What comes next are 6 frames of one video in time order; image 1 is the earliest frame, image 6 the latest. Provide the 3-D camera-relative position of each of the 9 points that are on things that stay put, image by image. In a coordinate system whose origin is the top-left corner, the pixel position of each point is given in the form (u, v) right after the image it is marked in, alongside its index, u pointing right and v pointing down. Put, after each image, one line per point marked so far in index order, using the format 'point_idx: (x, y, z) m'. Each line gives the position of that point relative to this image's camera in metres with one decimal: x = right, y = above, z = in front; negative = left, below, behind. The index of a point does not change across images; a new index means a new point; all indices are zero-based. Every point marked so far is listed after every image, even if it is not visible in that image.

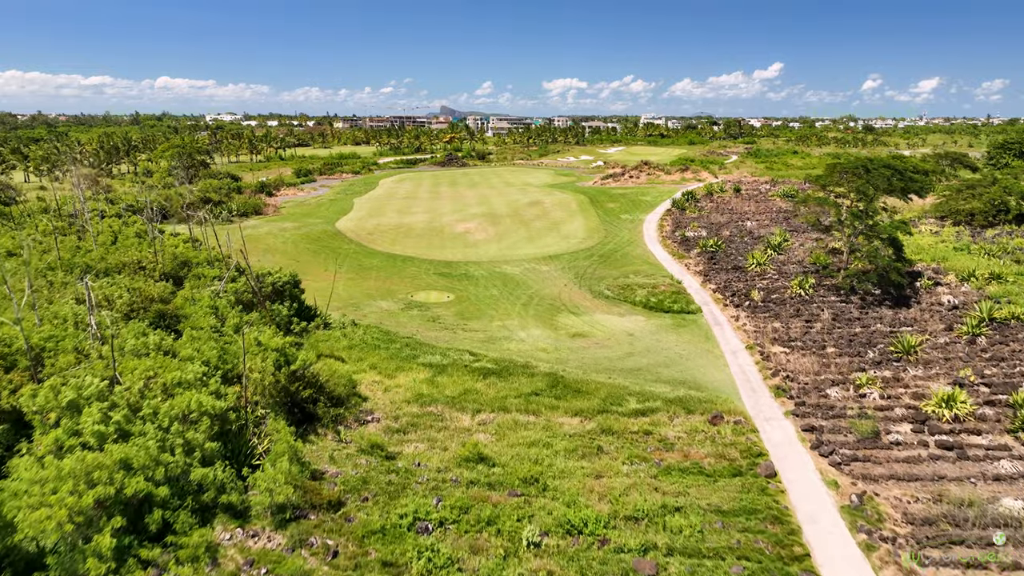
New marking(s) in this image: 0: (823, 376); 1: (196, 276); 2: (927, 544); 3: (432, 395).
0: (+7.7, -2.2, +17.6) m
1: (-8.4, +0.3, +18.8) m
2: (+6.1, -3.8, +10.4) m
3: (-1.8, -2.4, +15.7) m
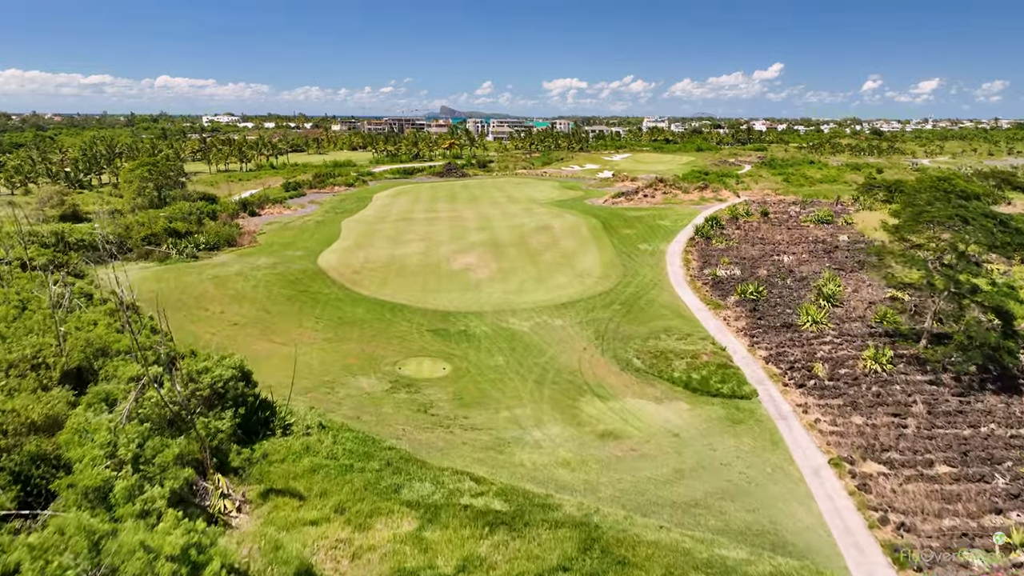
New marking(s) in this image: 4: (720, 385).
0: (+8.0, -4.3, +13.0) m
1: (-8.1, -1.8, +14.2) m
2: (+6.4, -5.9, +5.8) m
3: (-1.5, -4.5, +11.1) m
4: (+5.8, -2.7, +19.6) m
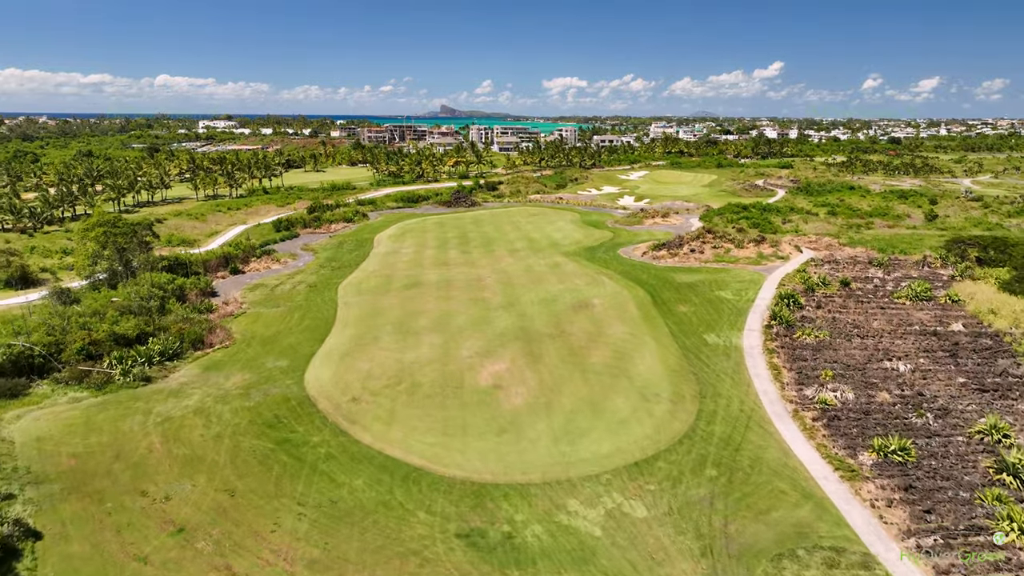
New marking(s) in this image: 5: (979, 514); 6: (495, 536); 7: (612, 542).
0: (+9.6, -8.8, +5.5) m
1: (-6.5, -6.4, +6.7) m
2: (+8.0, -10.4, -1.6) m
3: (+0.1, -9.0, +3.6) m
4: (+7.4, -7.2, +12.1) m
5: (+11.6, -5.5, +17.6) m
6: (-0.4, -6.0, +17.2) m
7: (+2.4, -6.1, +17.1) m
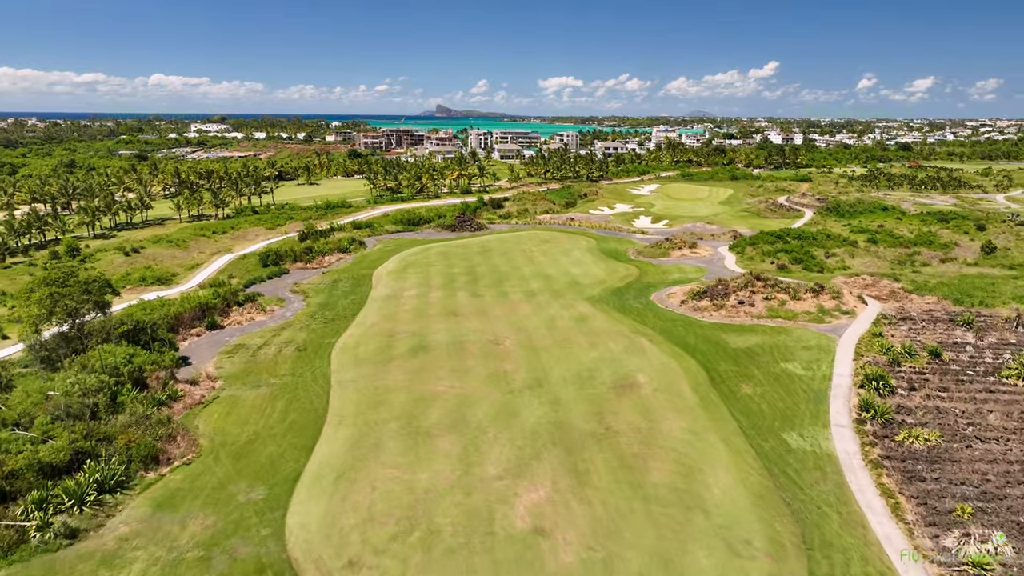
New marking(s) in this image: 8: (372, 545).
0: (+11.0, -12.1, -0.5) m
1: (-5.1, -9.6, +0.6) m
2: (+9.5, -13.7, -7.7) m
3: (+1.6, -12.3, -2.5) m
4: (+8.8, -10.4, +6.1) m
5: (+12.9, -8.8, +11.6) m
6: (+0.9, -9.3, +11.1) m
7: (+3.7, -9.3, +11.0) m
8: (-3.7, -6.9, +18.9) m
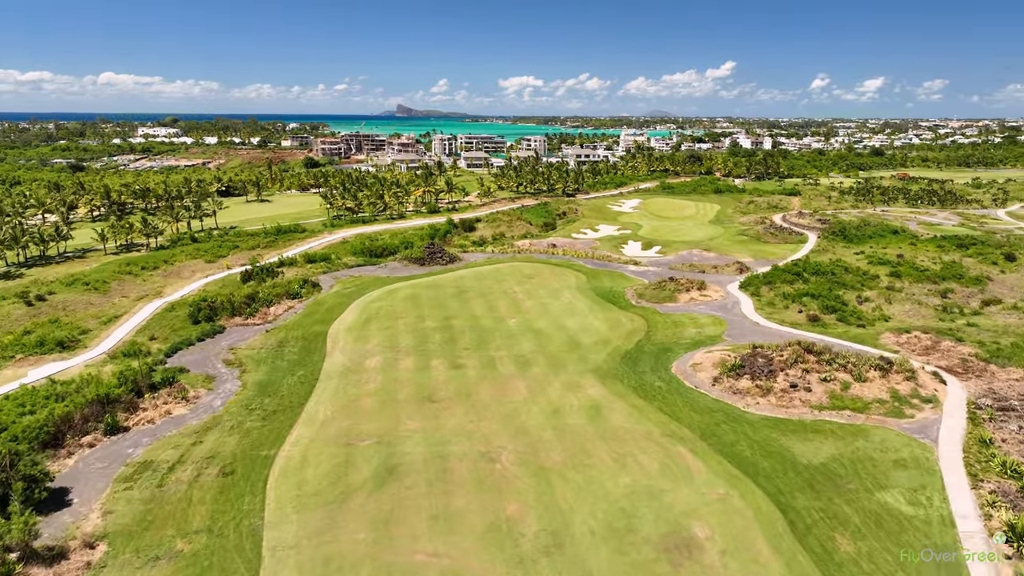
0: (+13.0, -15.6, -8.6) m
1: (-3.2, -13.4, -8.3) m
2: (+11.8, -17.3, -15.9) m
3: (+3.6, -16.0, -11.1) m
4: (+10.3, -14.0, -2.2) m
5: (+14.2, -12.3, +3.5) m
6: (+2.2, -13.0, +2.5) m
7: (+5.1, -13.0, +2.5) m
8: (-2.8, -10.6, +10.0) m
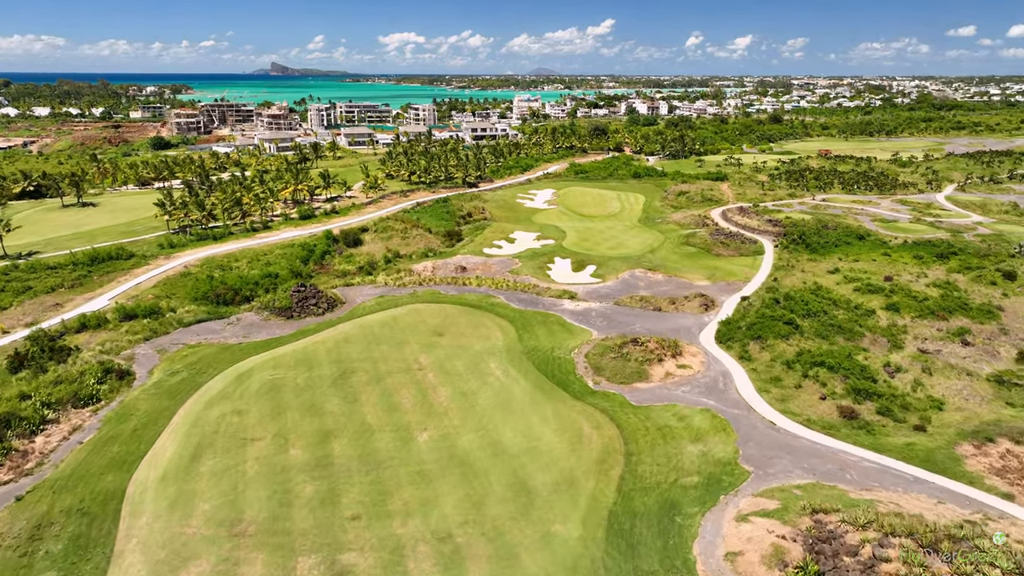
0: (+17.9, -22.4, -20.7) m
1: (+1.7, -20.9, -23.0) m
2: (+17.9, -24.4, -27.9) m
3: (+9.0, -23.2, -24.5) m
4: (+14.2, -20.5, -14.8) m
5: (+17.0, -18.3, -8.7) m
6: (+5.5, -19.6, -11.5) m
7: (+8.2, -19.5, -11.0) m
8: (-0.8, -17.2, -5.0) m
